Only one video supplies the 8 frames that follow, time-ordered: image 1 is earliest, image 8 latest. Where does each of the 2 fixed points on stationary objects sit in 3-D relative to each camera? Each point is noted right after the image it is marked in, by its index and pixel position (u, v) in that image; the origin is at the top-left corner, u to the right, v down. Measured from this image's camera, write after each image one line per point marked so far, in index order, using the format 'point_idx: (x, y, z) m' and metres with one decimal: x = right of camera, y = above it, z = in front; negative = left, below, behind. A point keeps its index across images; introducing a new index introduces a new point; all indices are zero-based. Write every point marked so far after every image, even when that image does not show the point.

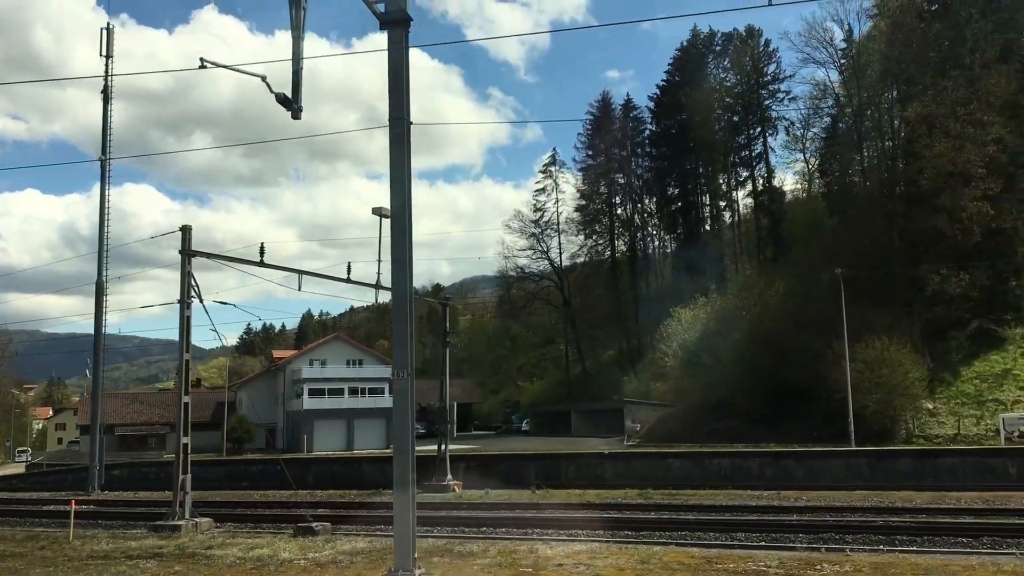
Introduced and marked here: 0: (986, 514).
0: (+8.4, -4.1, +16.9) m
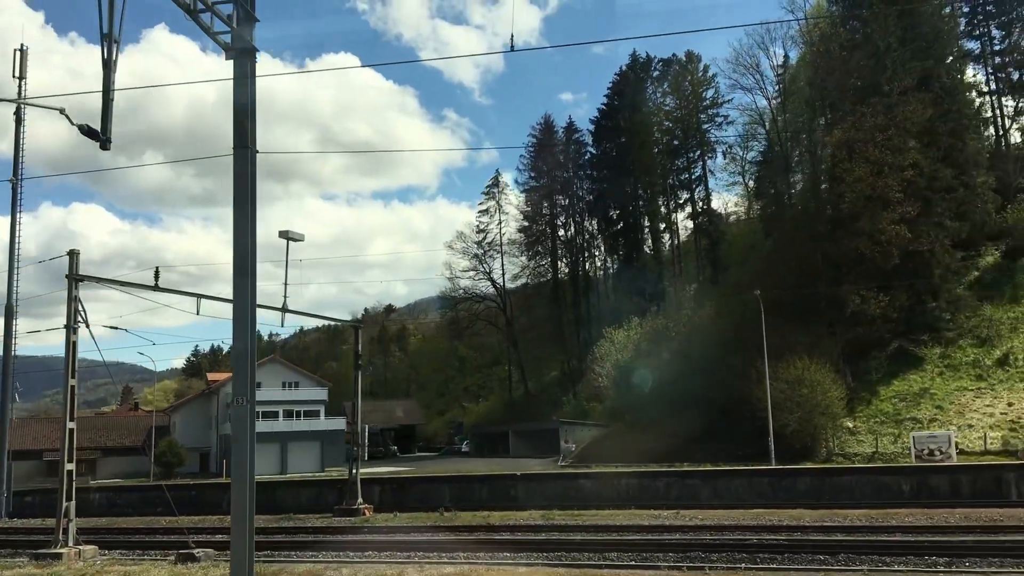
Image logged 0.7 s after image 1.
0: (+6.3, -4.5, +17.4) m
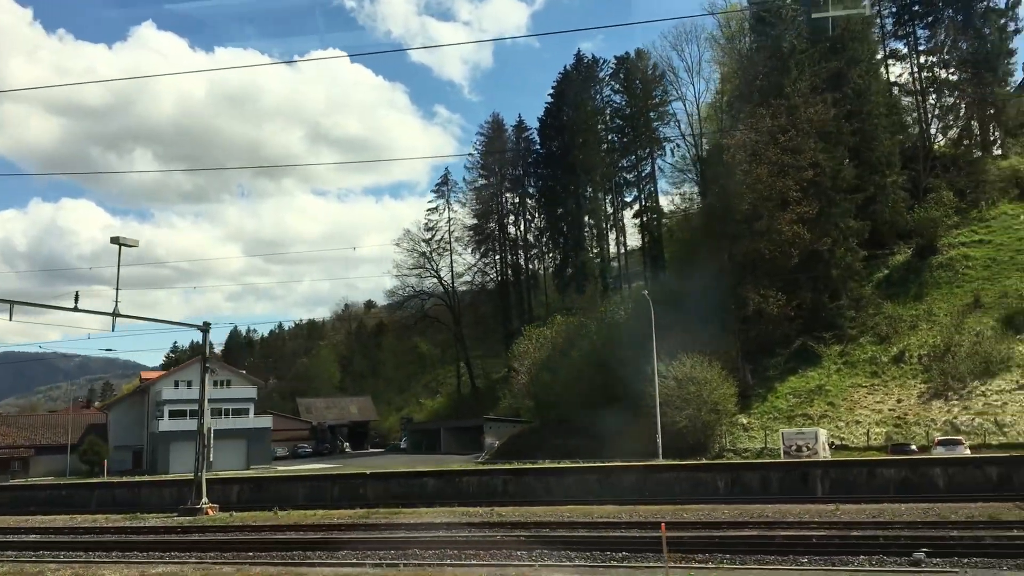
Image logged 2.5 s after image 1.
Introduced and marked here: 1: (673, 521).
0: (+1.9, -4.6, +18.2) m
1: (+3.2, -4.7, +18.9) m
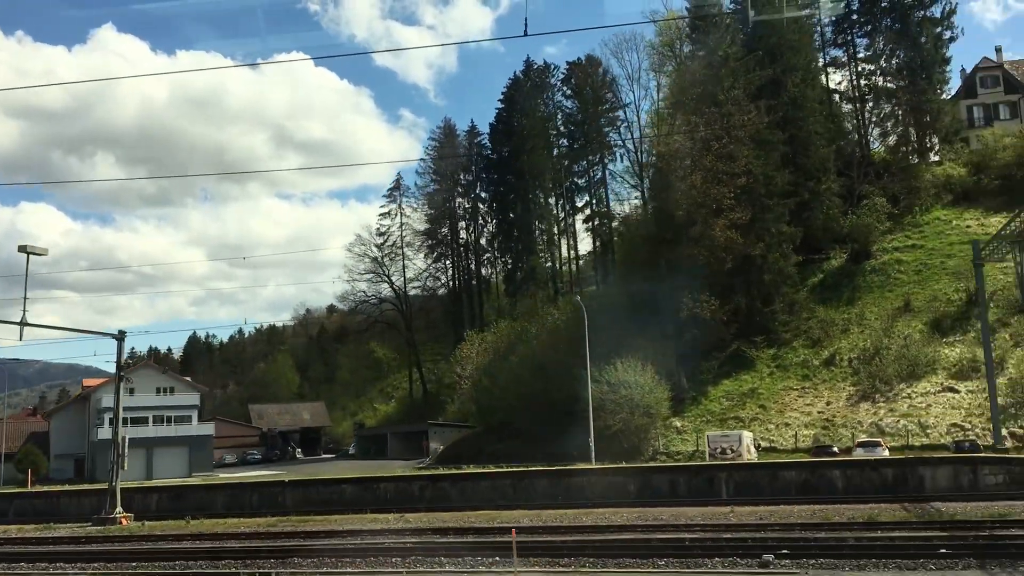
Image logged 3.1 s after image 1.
0: (-0.2, -4.8, +18.5) m
1: (+1.1, -4.8, +19.2) m
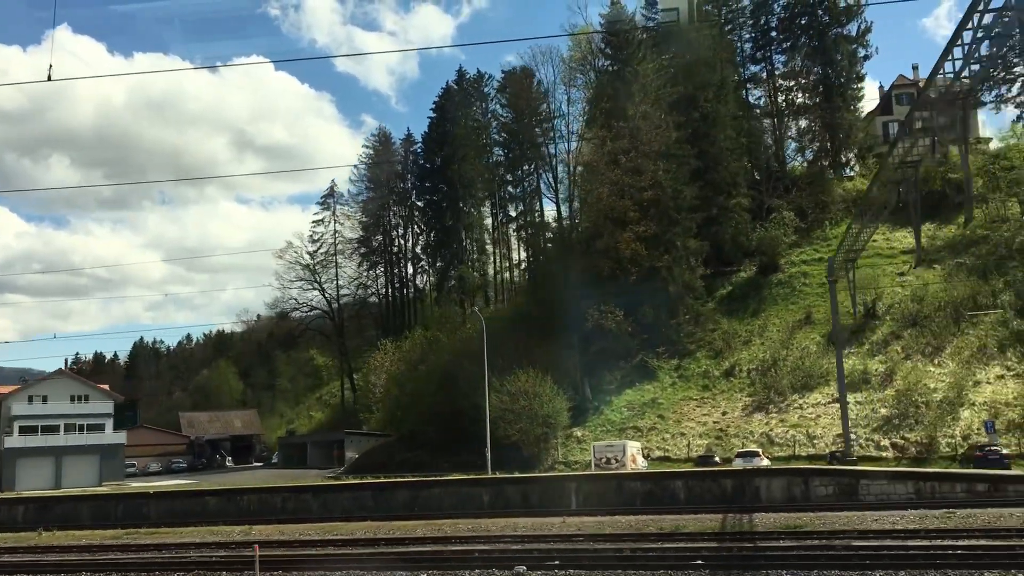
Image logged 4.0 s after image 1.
0: (-3.7, -5.1, +18.7) m
1: (-2.5, -5.2, +19.5) m
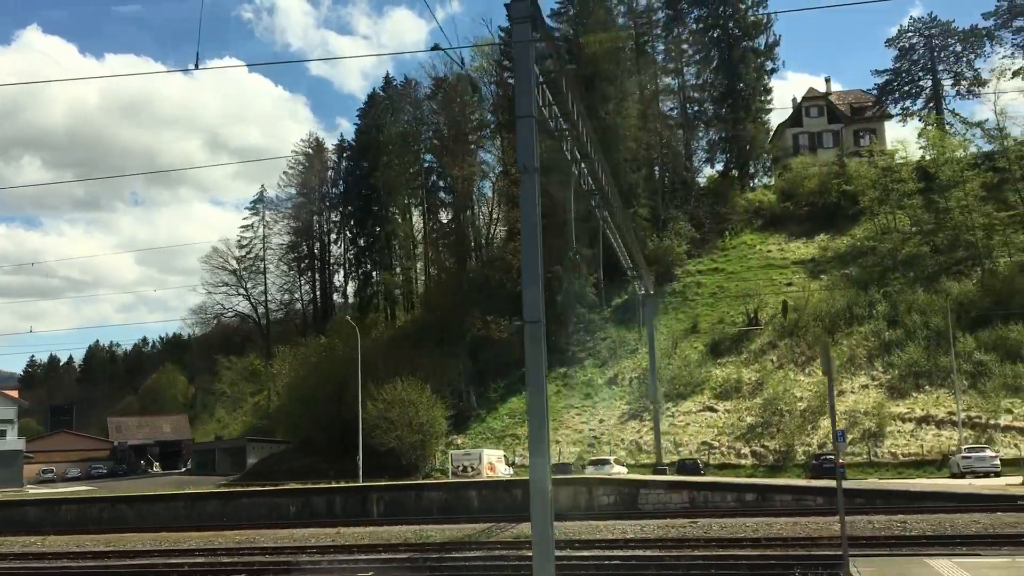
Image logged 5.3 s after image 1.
0: (-8.8, -5.4, +19.1) m
1: (-7.6, -5.5, +20.0) m
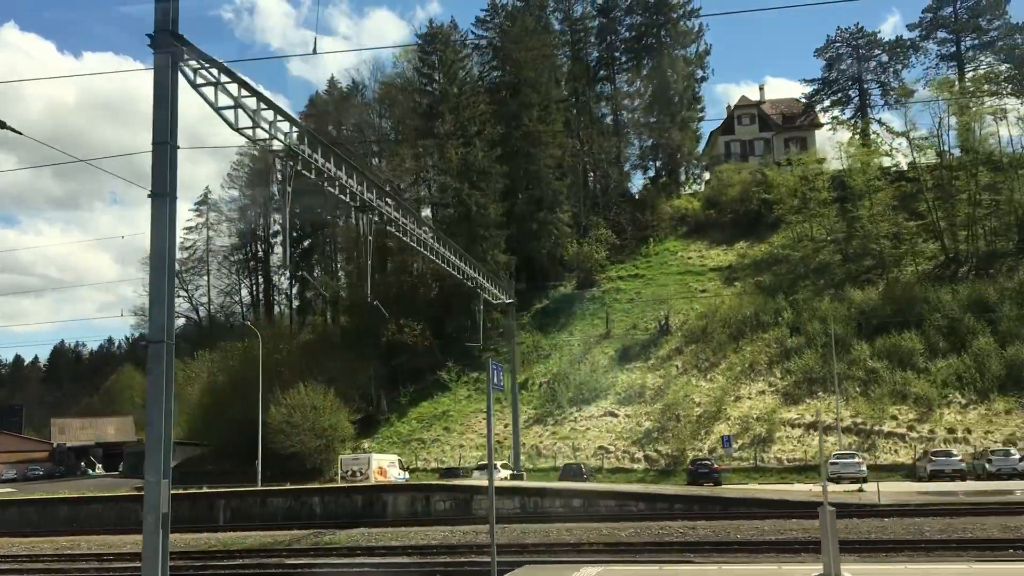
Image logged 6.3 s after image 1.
0: (-12.9, -5.6, +19.4) m
1: (-11.7, -5.7, +20.3) m
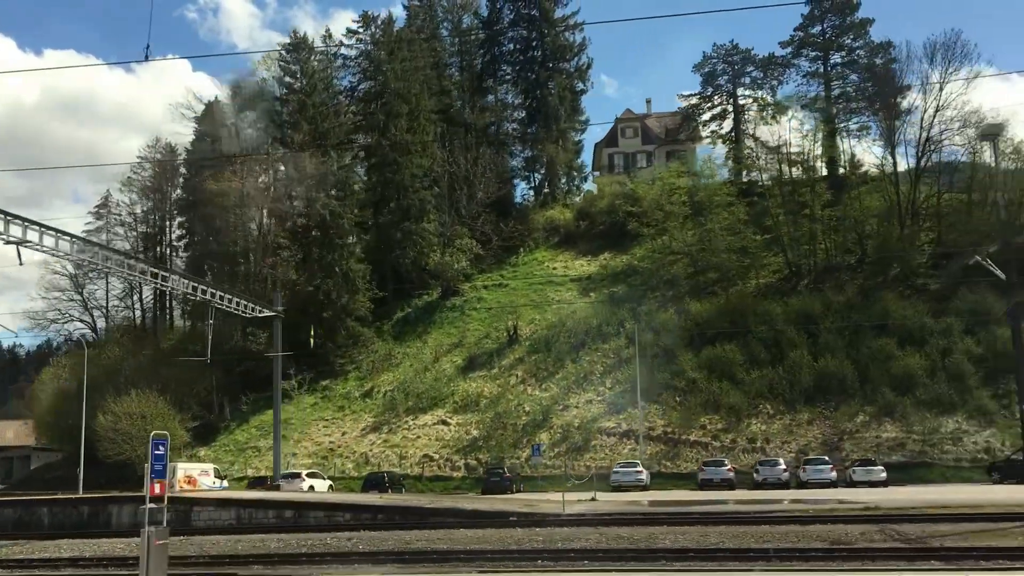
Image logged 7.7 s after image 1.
0: (-19.9, -5.9, +19.7) m
1: (-18.8, -6.0, +20.6) m
